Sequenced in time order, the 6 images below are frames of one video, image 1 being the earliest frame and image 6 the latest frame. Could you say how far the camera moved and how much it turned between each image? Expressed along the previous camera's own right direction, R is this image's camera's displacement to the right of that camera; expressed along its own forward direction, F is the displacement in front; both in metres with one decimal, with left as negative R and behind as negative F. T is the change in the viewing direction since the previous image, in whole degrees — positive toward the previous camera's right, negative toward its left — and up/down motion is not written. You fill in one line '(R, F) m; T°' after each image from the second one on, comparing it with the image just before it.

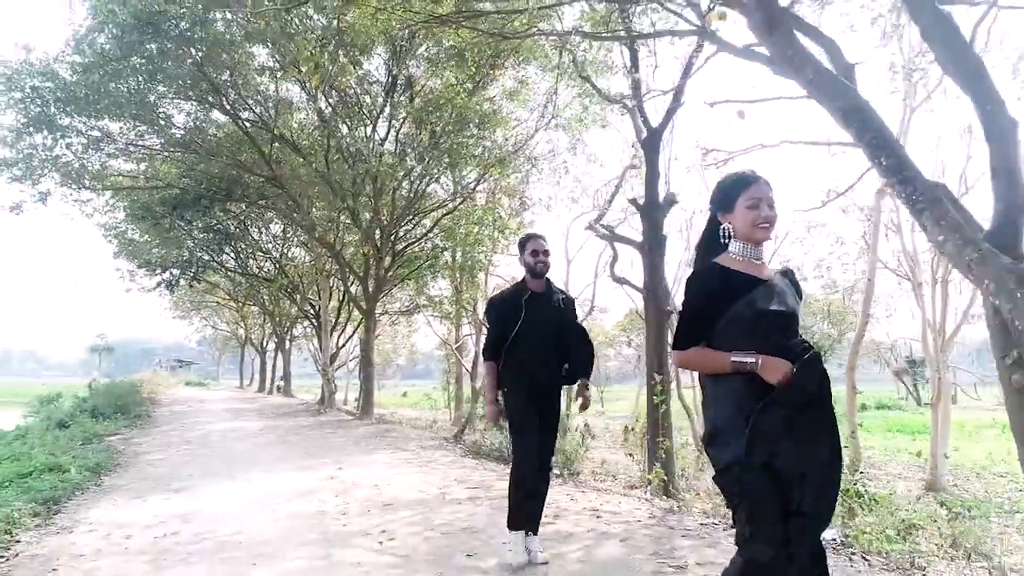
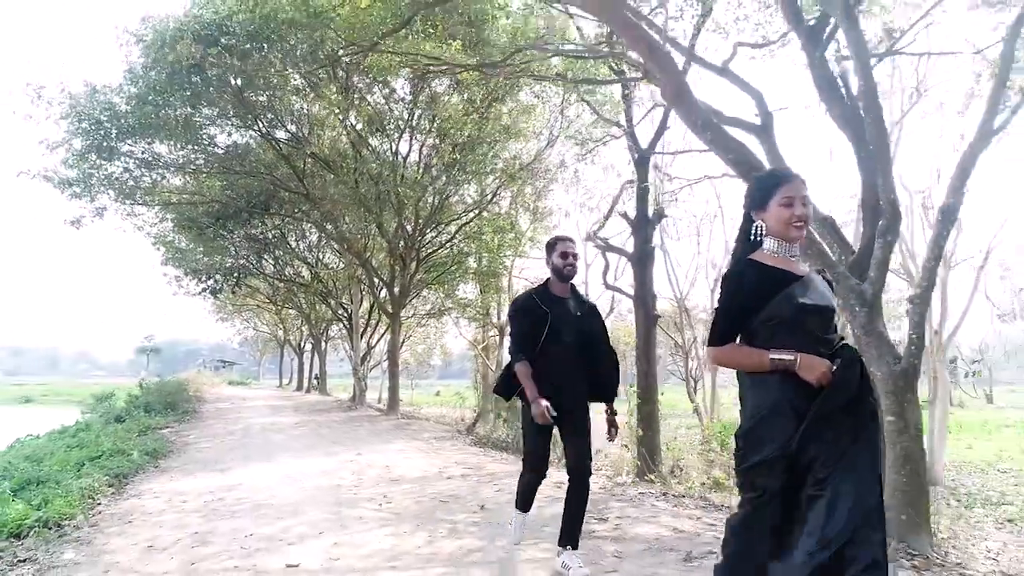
(+0.4, -1.0) m; -3°
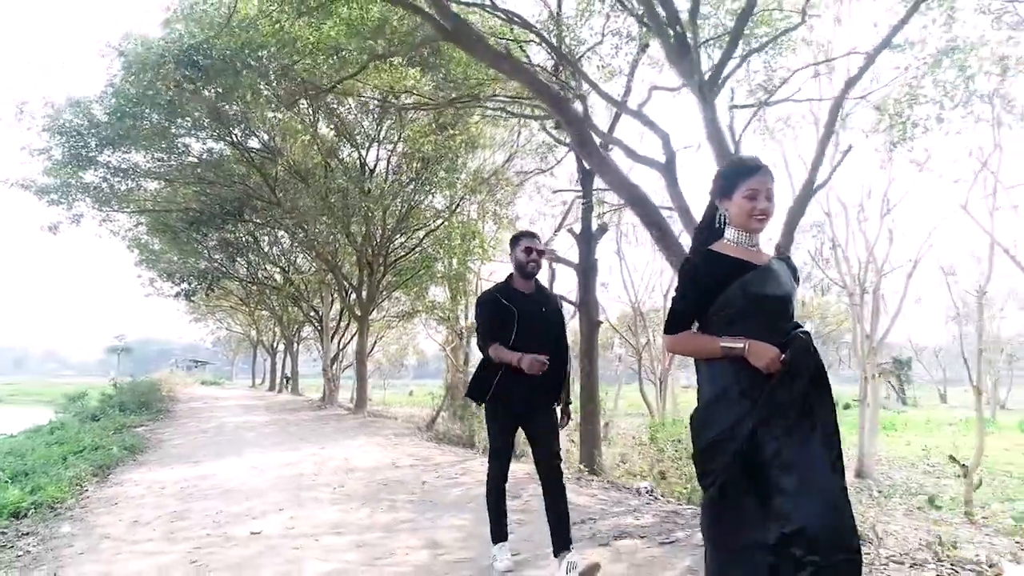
(+0.3, -0.9) m; +2°
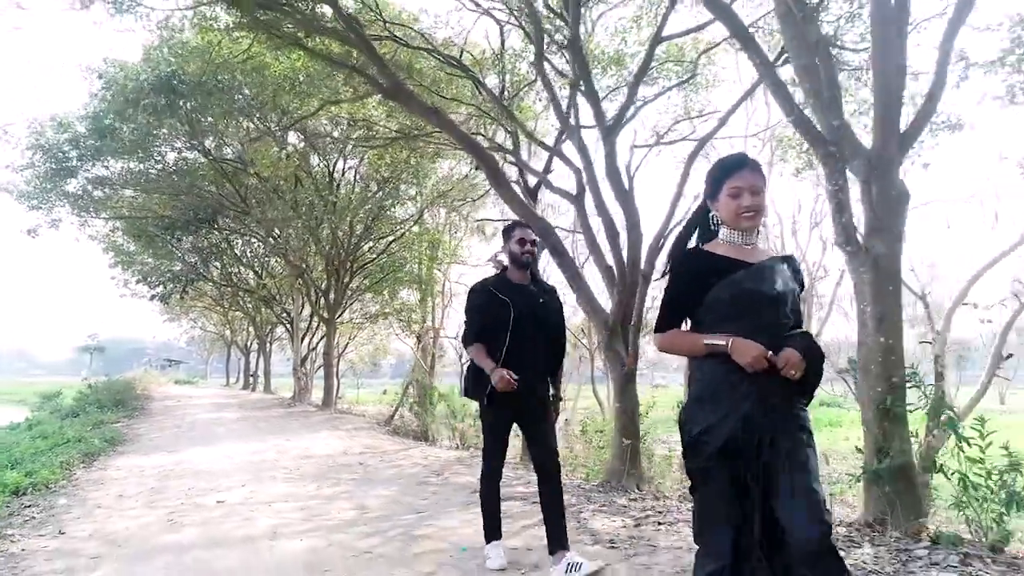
(+0.5, -1.1) m; +2°
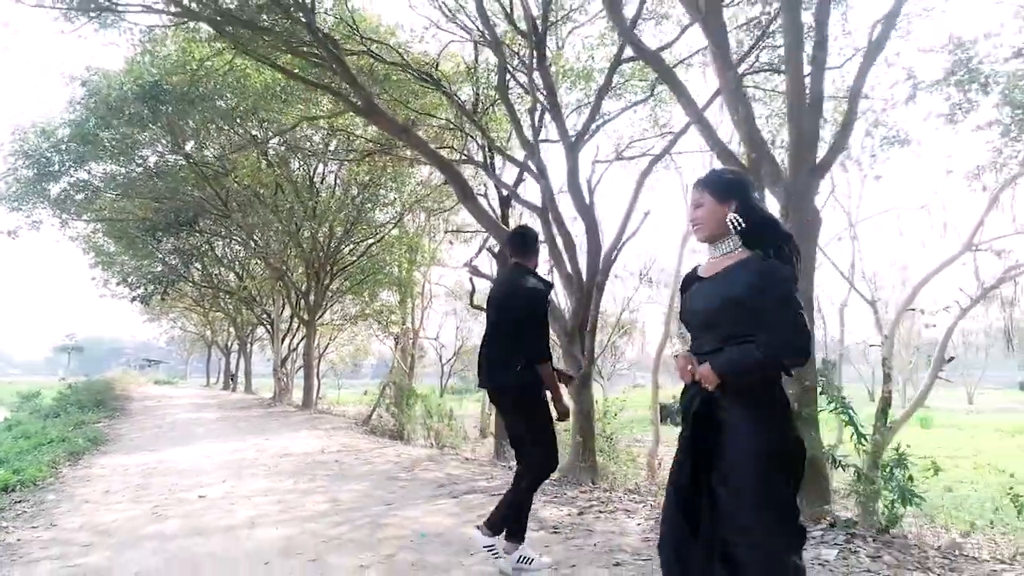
(+0.2, -0.4) m; +1°
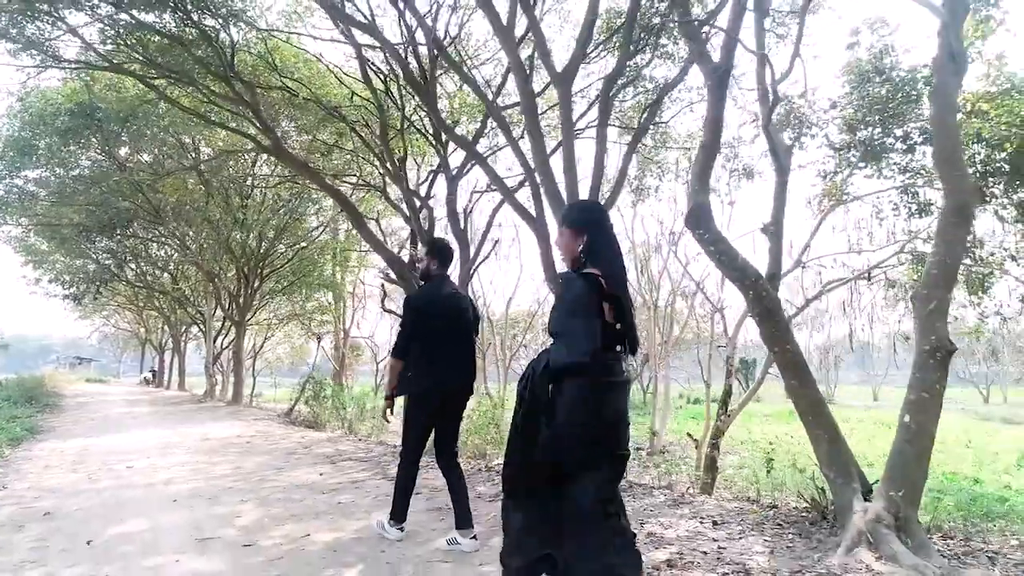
(+0.7, -1.6) m; +4°
